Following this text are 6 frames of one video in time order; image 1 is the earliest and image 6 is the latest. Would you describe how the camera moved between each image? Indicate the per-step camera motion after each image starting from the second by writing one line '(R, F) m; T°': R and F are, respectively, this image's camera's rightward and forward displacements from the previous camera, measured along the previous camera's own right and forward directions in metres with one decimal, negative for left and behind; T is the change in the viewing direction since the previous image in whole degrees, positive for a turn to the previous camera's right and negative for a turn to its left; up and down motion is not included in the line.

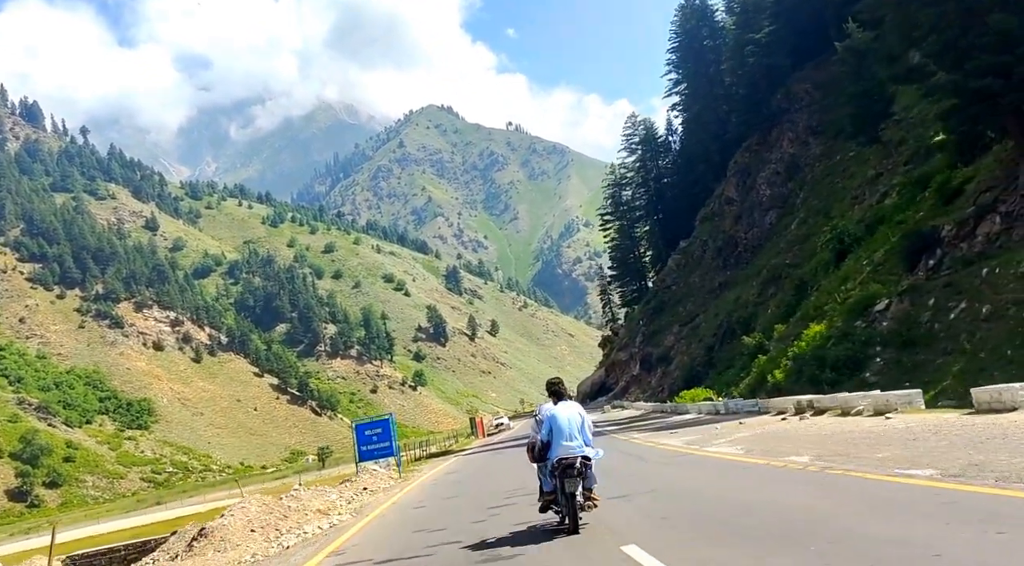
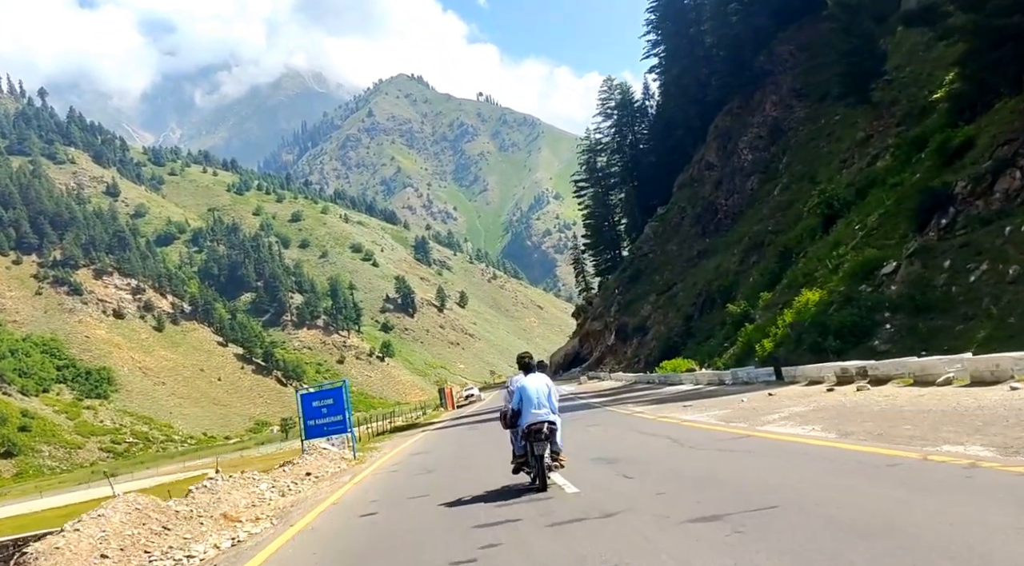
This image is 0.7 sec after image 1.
(-0.2, +3.2) m; +2°
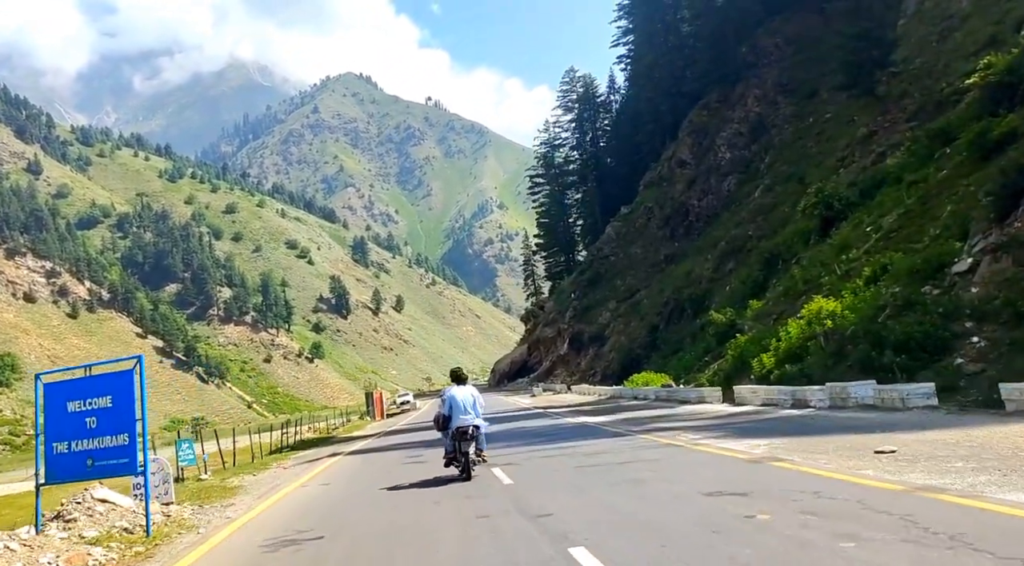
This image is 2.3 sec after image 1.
(-0.5, +8.0) m; +4°
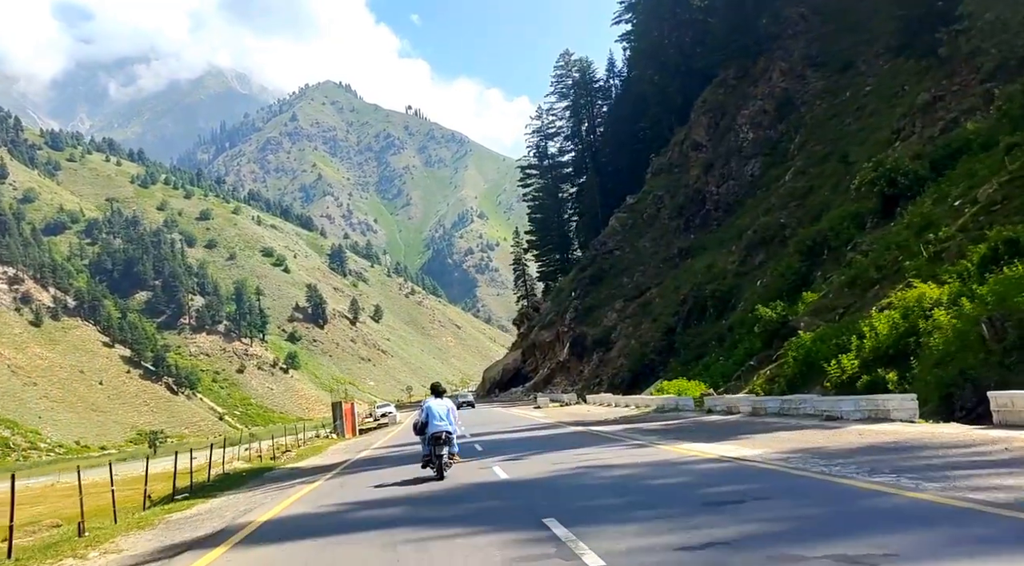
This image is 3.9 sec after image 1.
(-0.9, +8.0) m; +1°
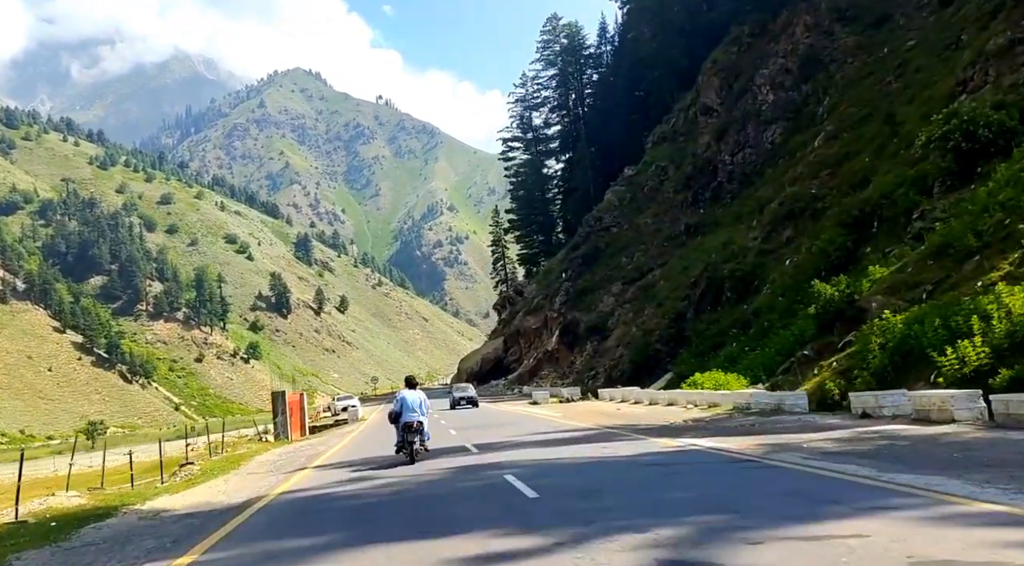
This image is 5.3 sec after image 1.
(-0.9, +7.5) m; +2°
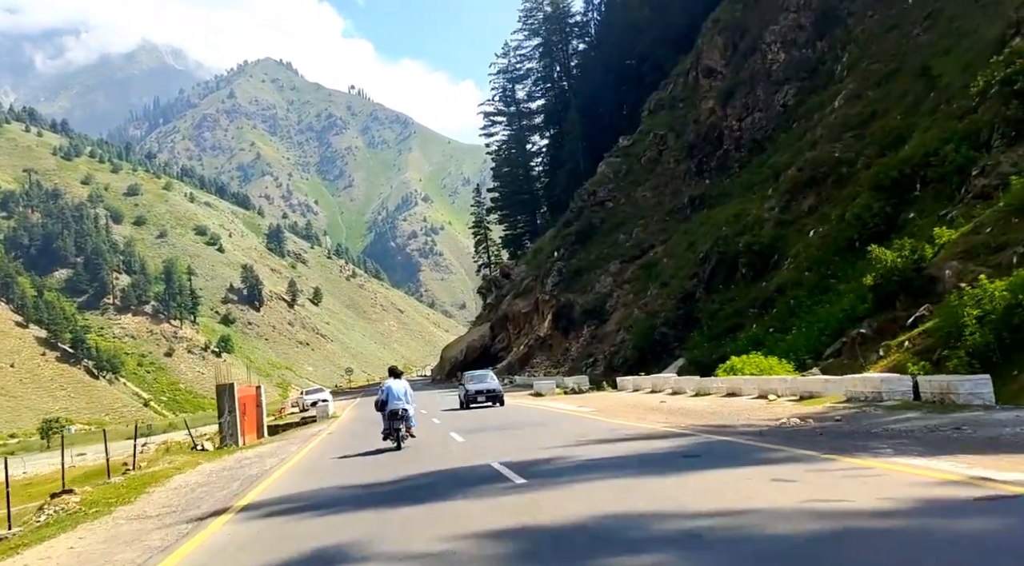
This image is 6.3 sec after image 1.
(-0.7, +4.8) m; +2°
